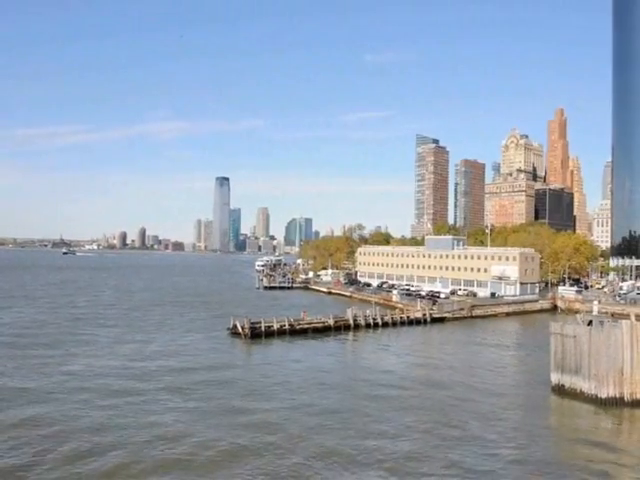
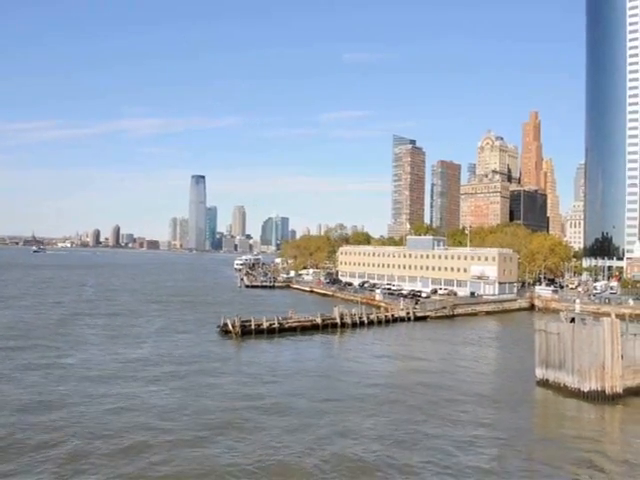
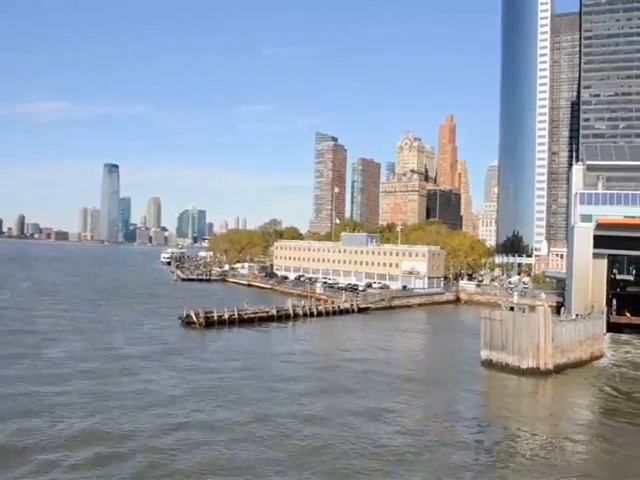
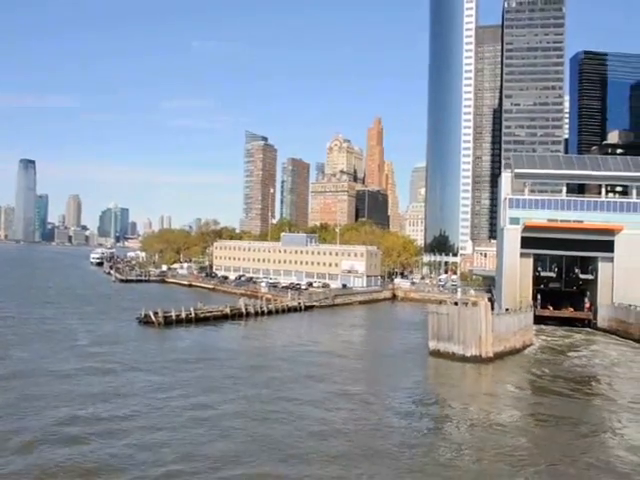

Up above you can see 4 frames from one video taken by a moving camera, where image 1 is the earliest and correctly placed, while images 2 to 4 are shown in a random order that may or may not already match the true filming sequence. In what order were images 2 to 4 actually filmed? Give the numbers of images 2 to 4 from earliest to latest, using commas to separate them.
2, 3, 4
